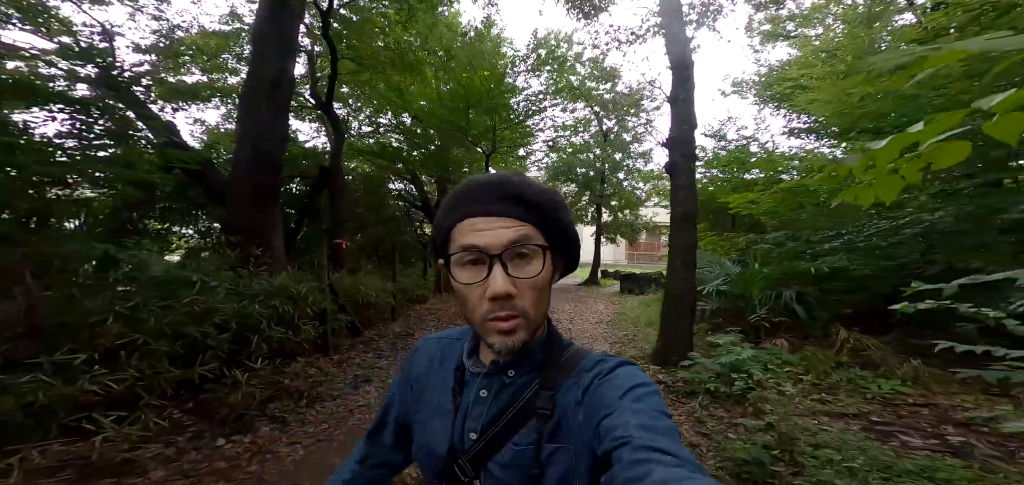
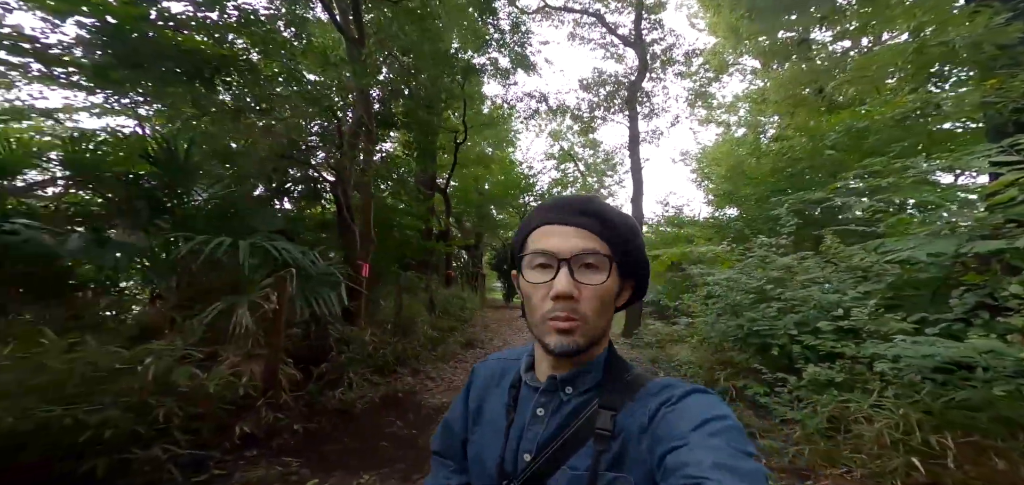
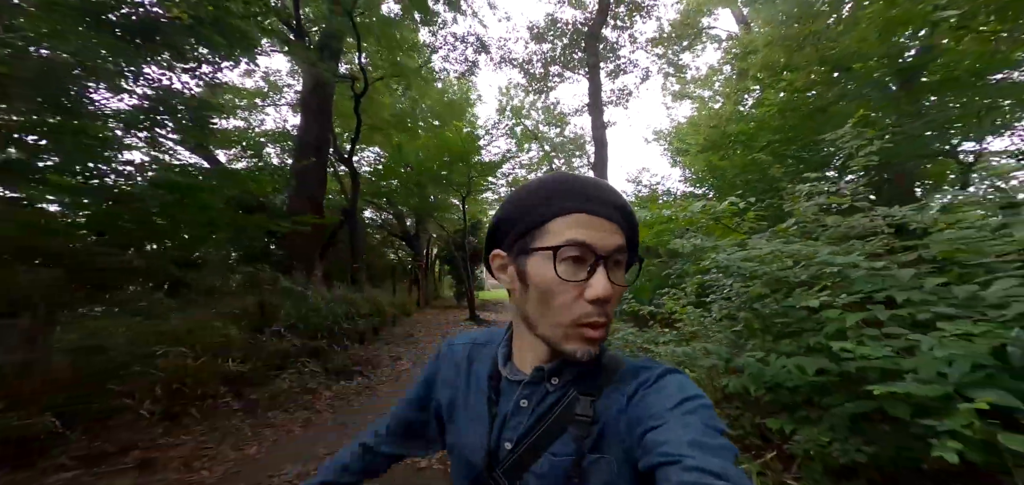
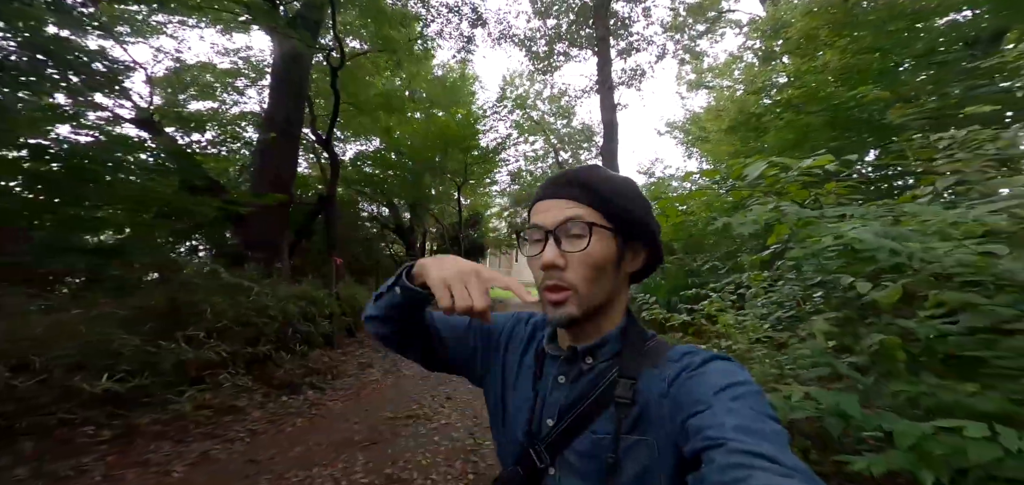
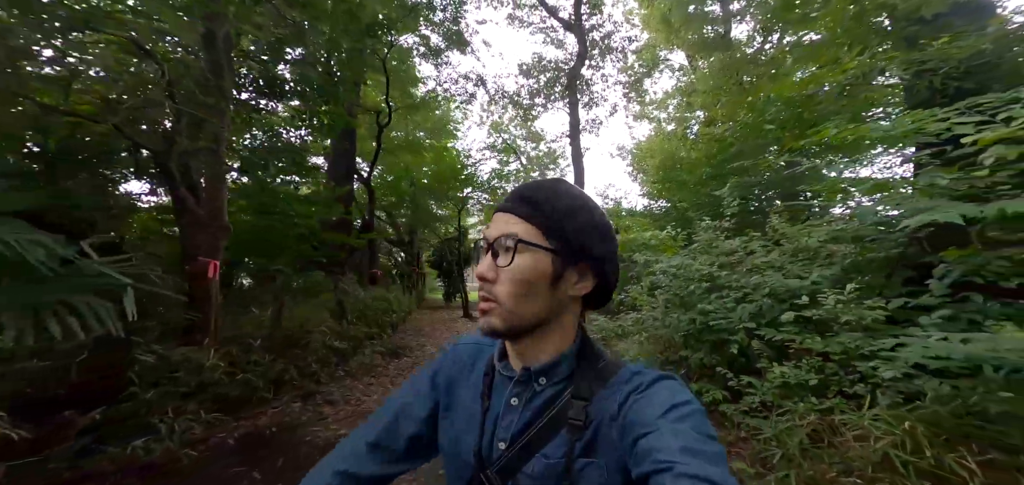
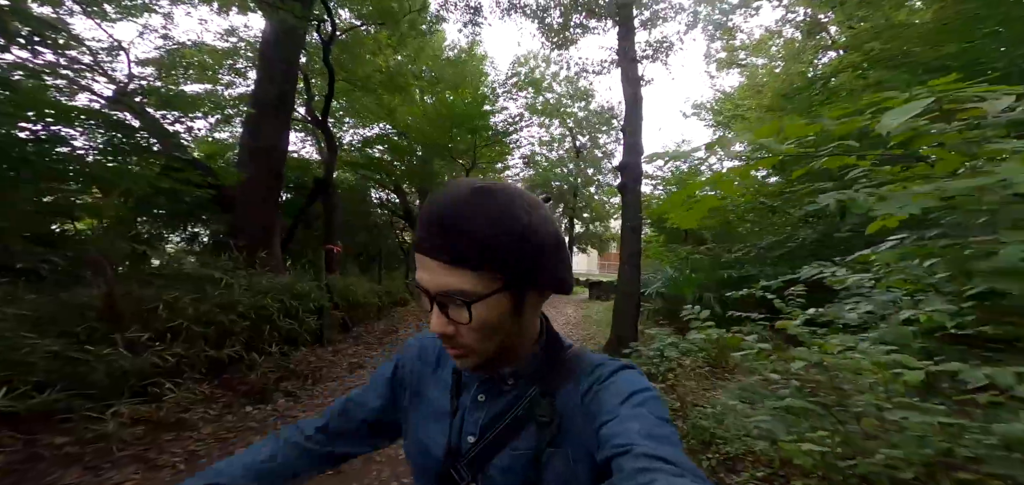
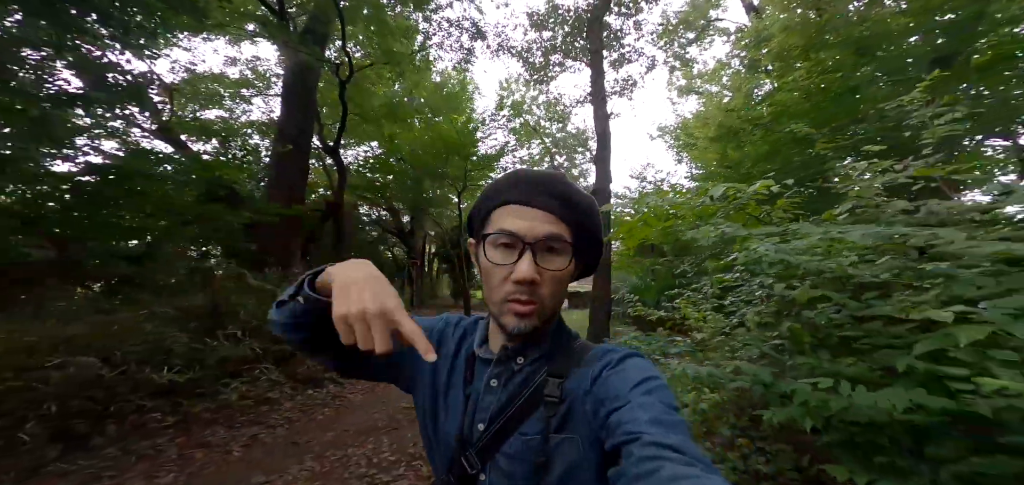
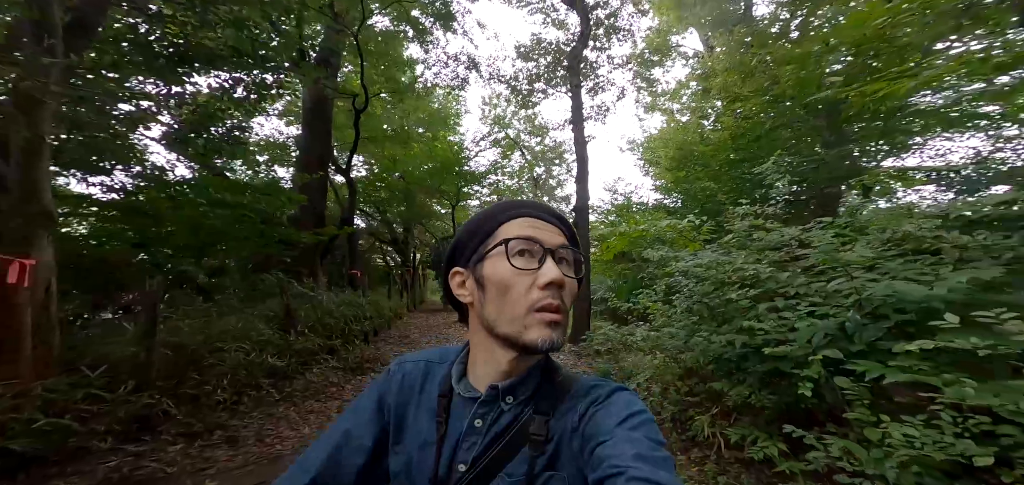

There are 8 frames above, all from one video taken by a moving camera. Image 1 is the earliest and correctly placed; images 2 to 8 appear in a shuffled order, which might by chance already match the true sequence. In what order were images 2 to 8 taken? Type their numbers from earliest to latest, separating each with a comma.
6, 4, 7, 3, 8, 5, 2
